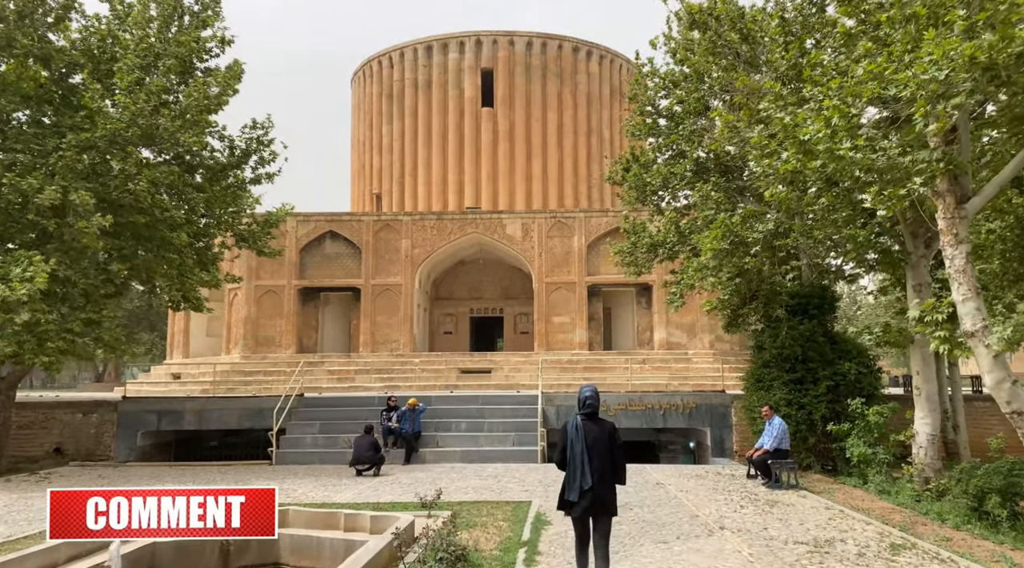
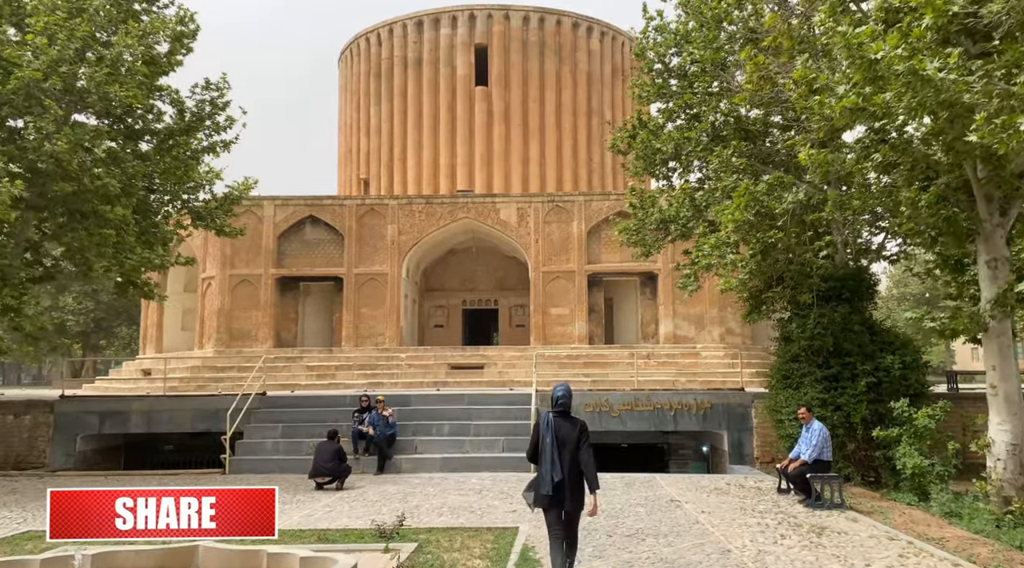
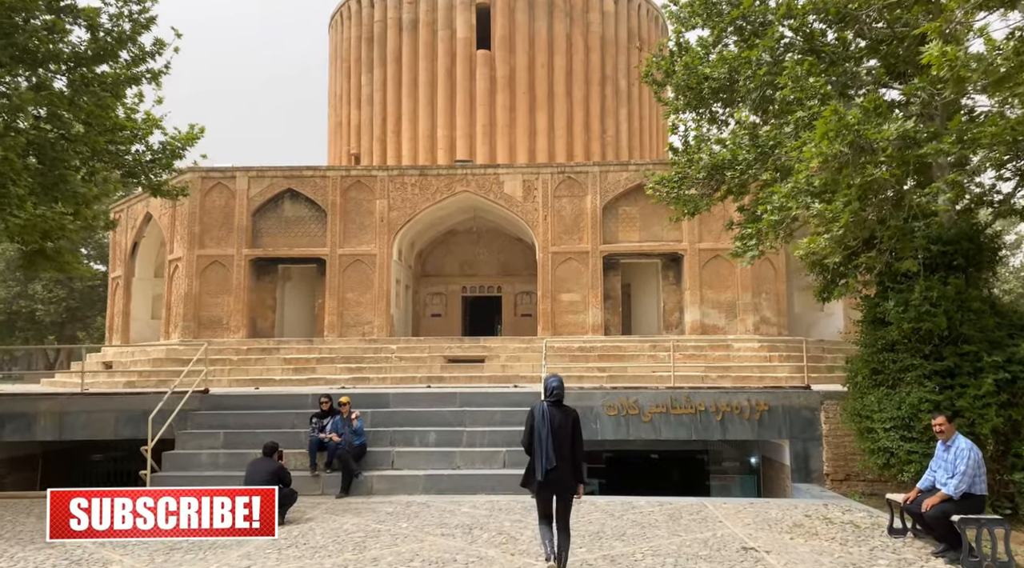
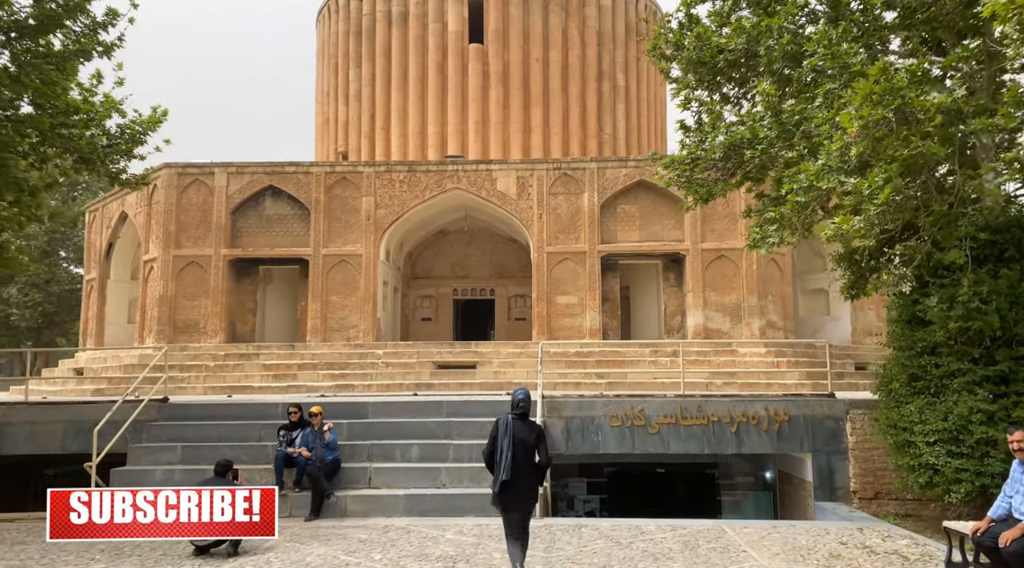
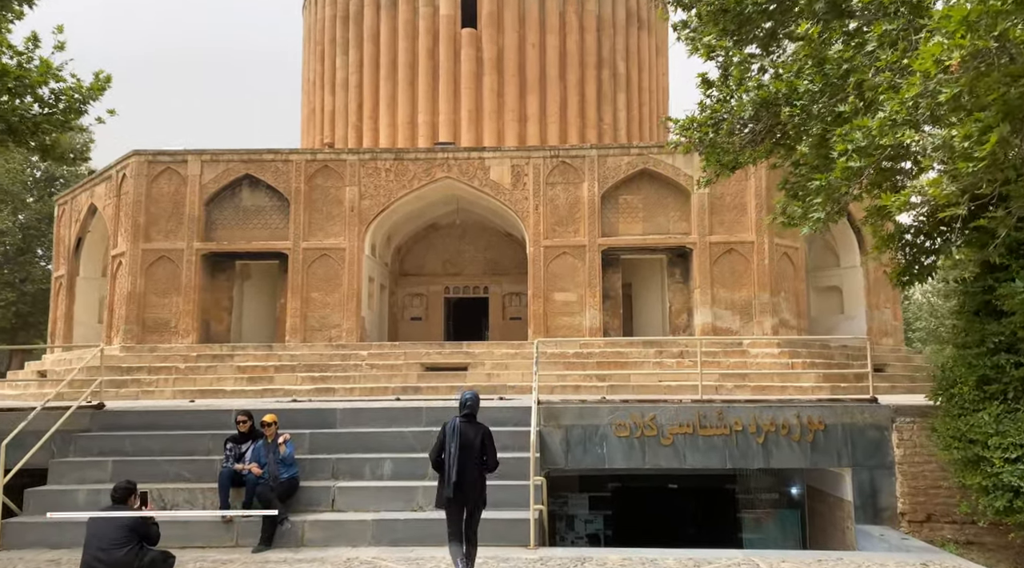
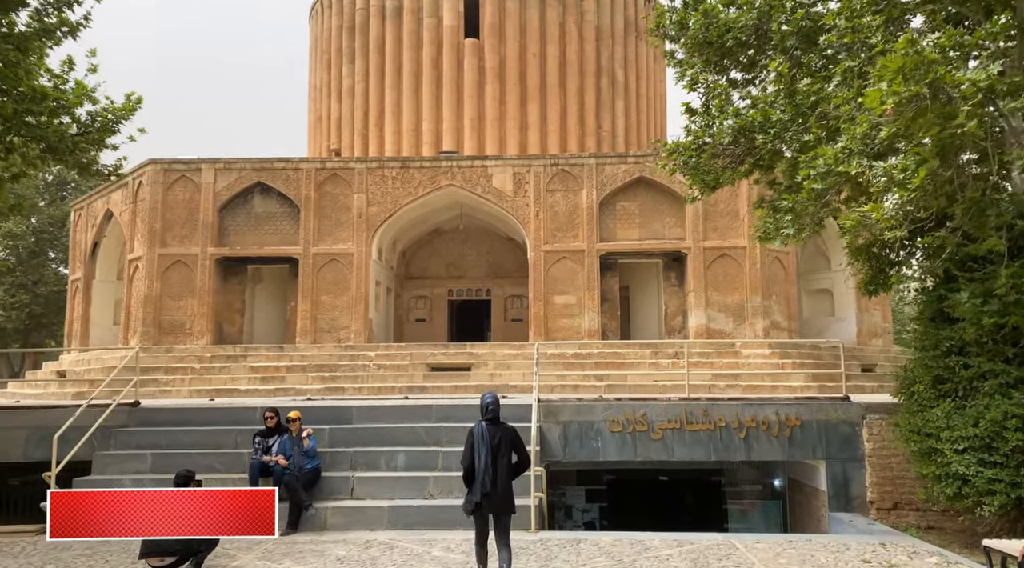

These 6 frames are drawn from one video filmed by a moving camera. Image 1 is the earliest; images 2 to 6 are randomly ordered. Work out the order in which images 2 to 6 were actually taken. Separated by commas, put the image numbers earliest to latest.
2, 3, 4, 6, 5
